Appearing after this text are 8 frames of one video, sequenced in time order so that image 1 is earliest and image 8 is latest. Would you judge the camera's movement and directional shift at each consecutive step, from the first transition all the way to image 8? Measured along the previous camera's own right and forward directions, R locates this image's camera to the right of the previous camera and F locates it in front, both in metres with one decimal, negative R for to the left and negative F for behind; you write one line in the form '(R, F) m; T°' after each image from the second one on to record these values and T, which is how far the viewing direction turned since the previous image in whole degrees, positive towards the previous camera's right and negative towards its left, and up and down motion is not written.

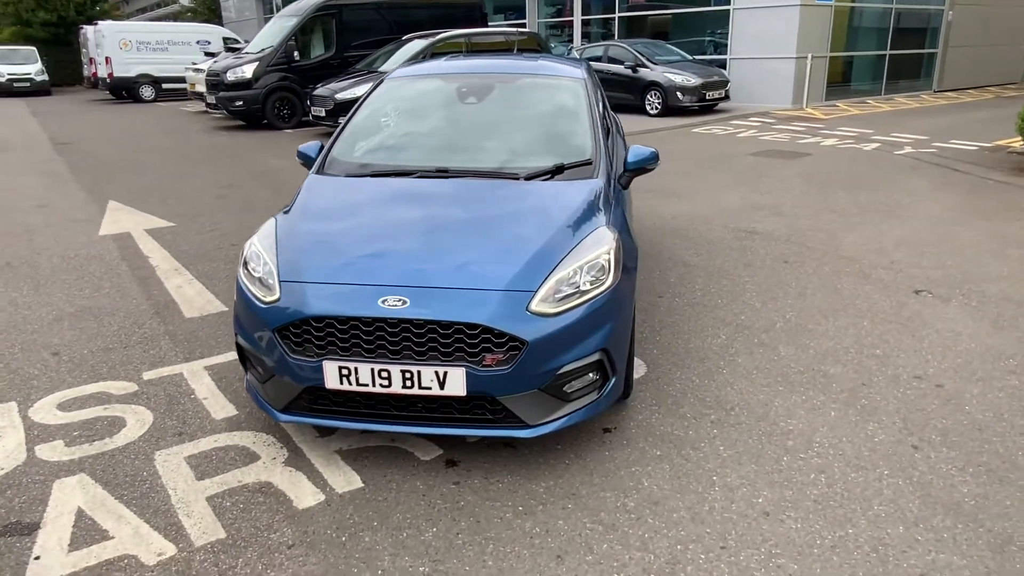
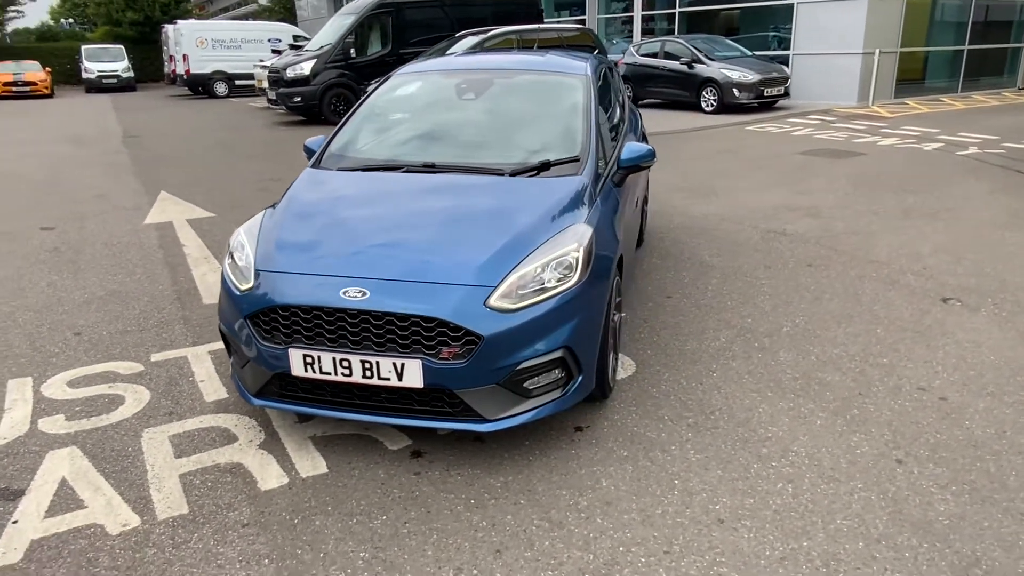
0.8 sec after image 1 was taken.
(+0.4, 0.0) m; -5°
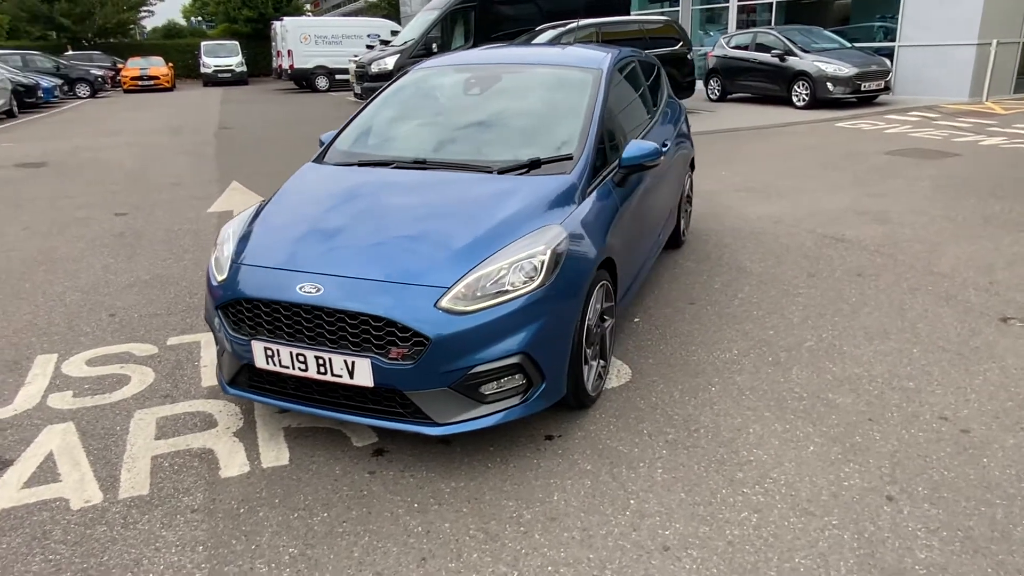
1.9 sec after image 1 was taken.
(+0.6, +0.1) m; -8°
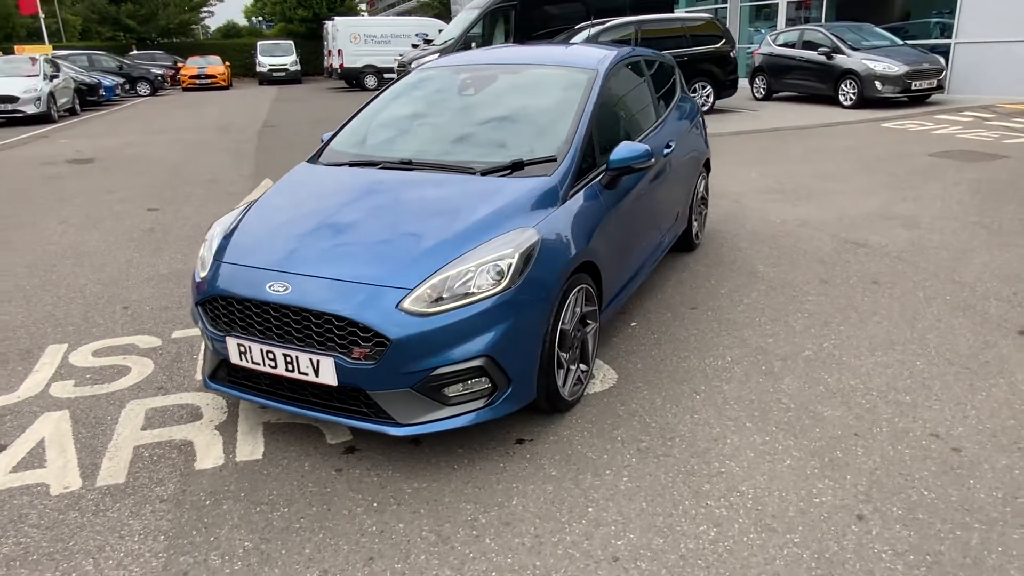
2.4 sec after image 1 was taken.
(+0.3, 0.0) m; -4°
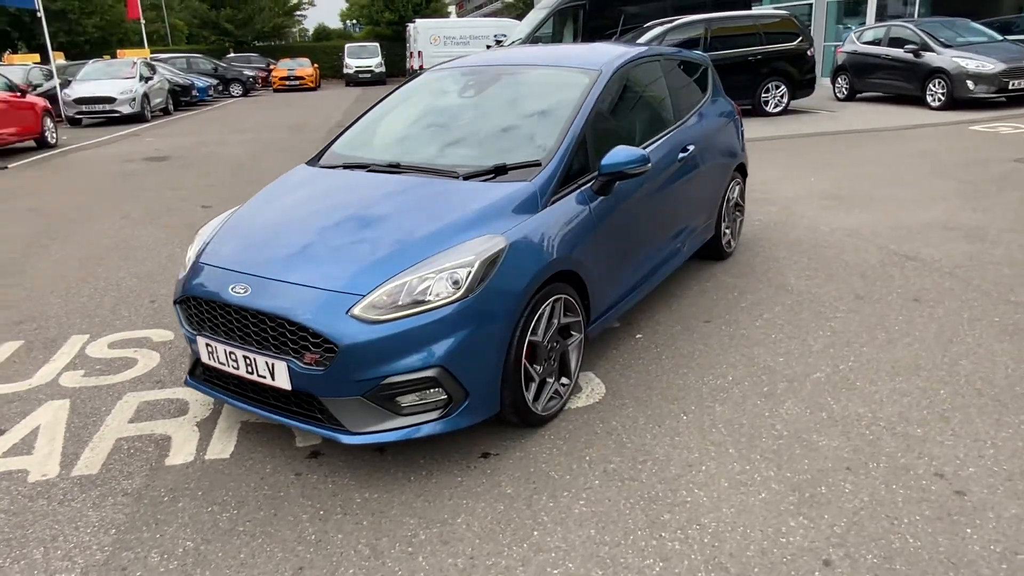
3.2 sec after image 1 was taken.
(+0.5, +0.1) m; -7°
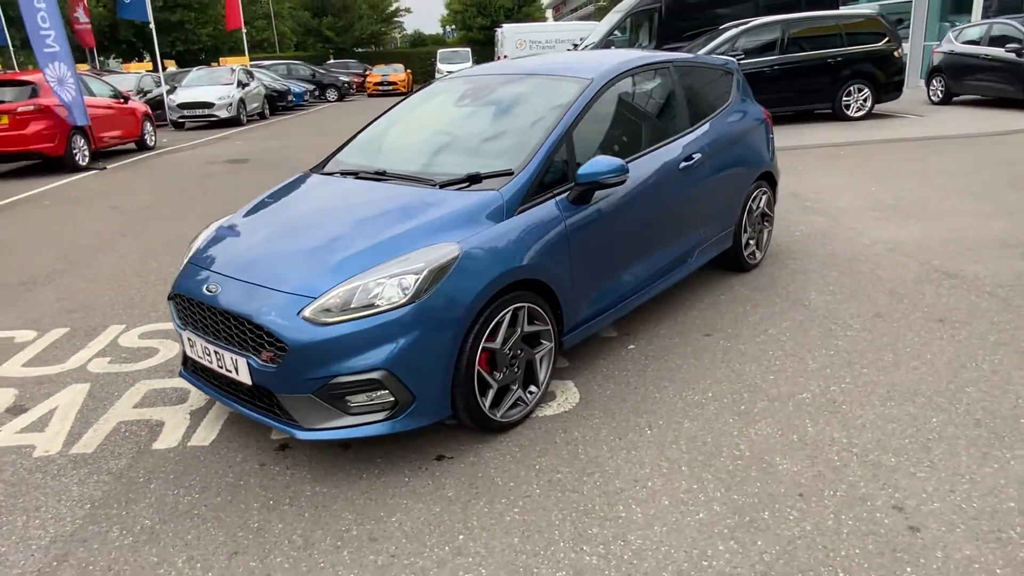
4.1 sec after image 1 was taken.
(+0.6, 0.0) m; -8°
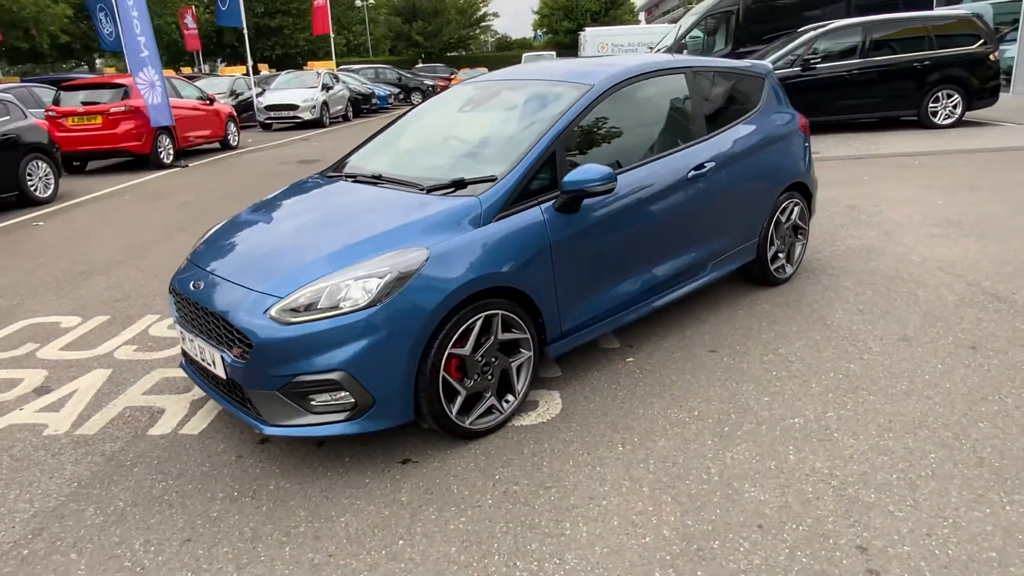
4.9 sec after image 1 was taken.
(+0.5, +0.1) m; -7°
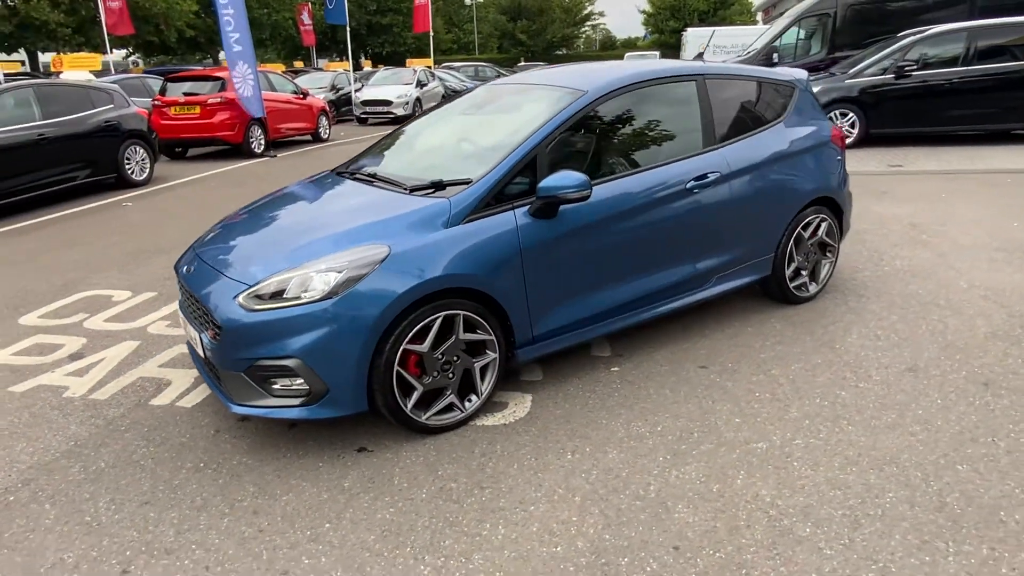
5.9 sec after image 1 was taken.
(+0.6, 0.0) m; -8°
